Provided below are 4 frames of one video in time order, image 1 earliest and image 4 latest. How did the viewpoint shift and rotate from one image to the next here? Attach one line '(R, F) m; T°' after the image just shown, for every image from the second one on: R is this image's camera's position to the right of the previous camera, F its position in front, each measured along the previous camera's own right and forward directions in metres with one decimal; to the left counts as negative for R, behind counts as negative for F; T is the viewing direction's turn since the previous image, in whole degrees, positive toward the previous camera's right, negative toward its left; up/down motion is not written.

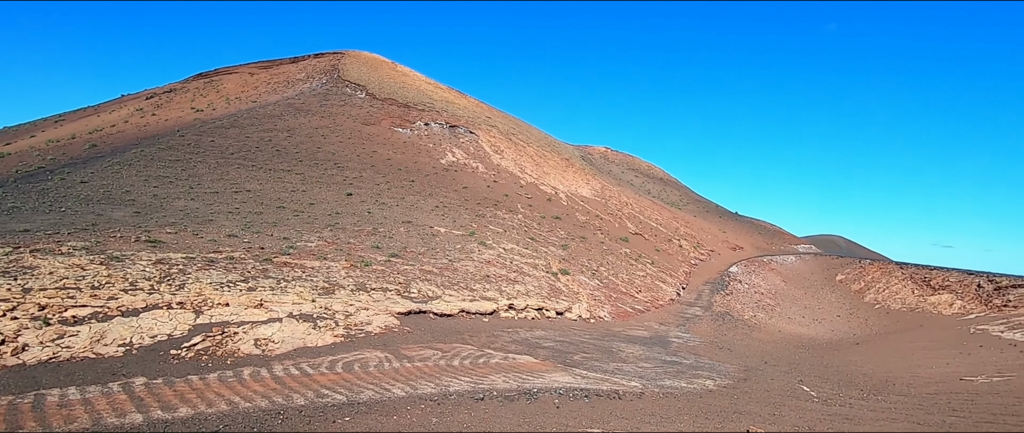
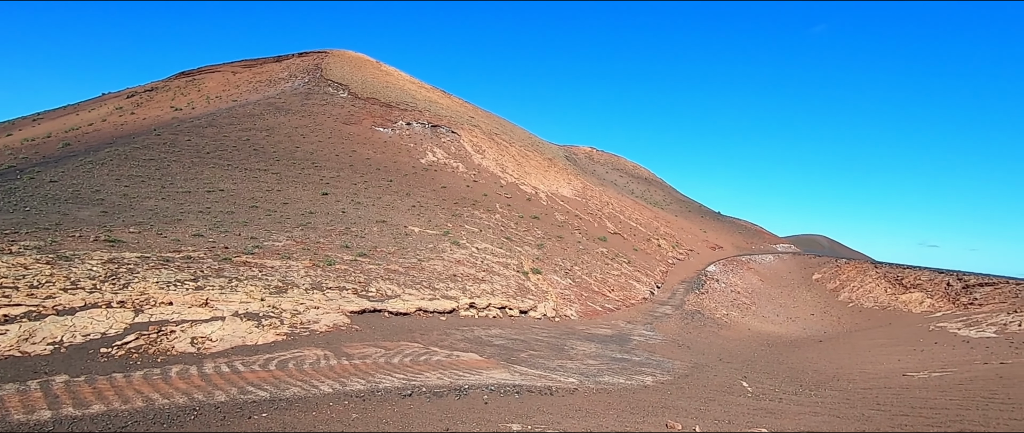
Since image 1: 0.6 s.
(+0.7, -0.1) m; +1°
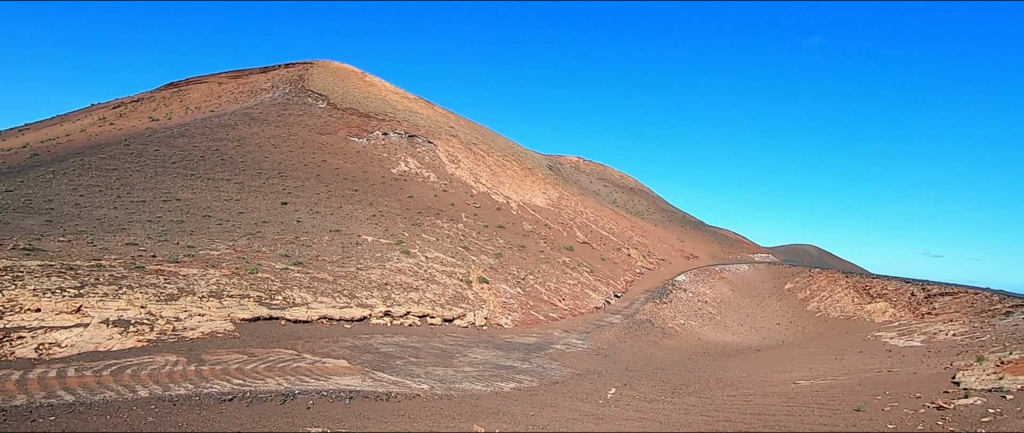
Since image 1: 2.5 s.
(+2.0, -0.1) m; 0°
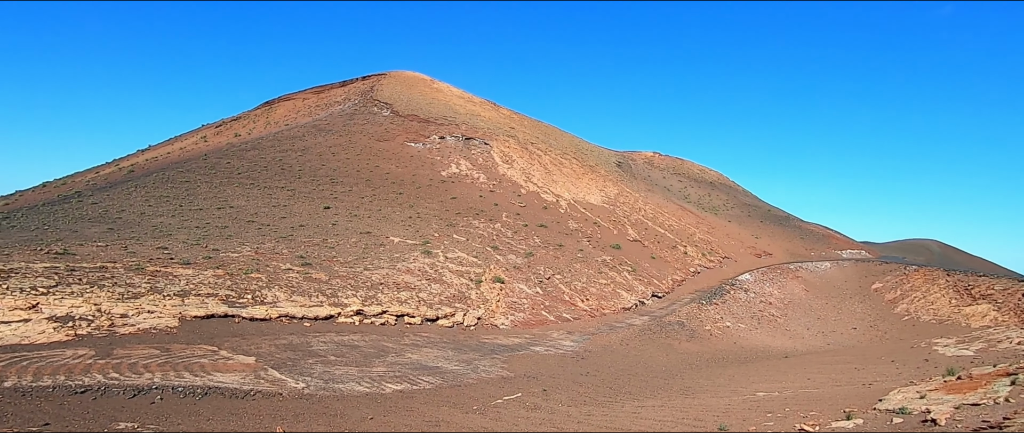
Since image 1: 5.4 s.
(+2.9, +0.7) m; -10°
